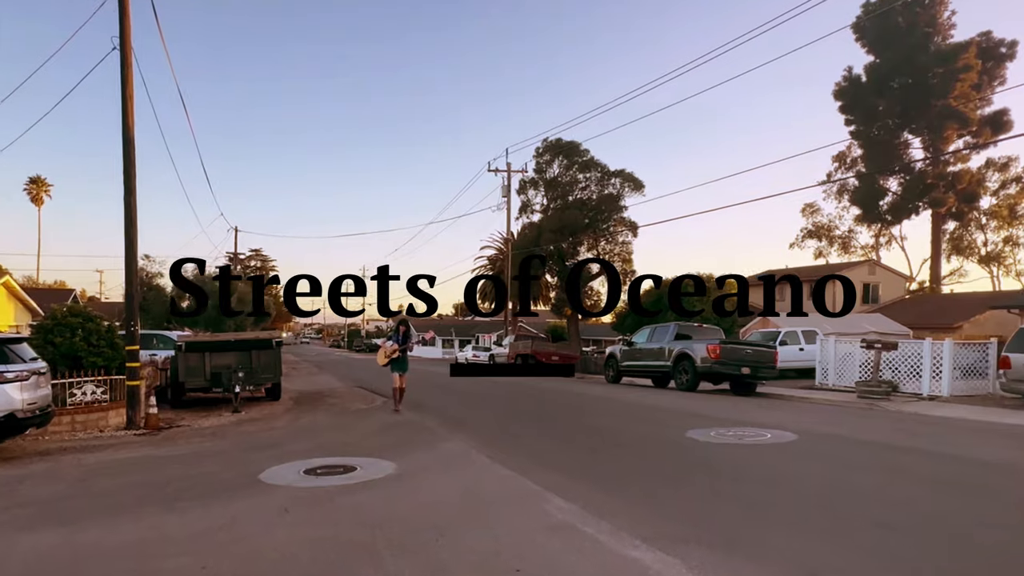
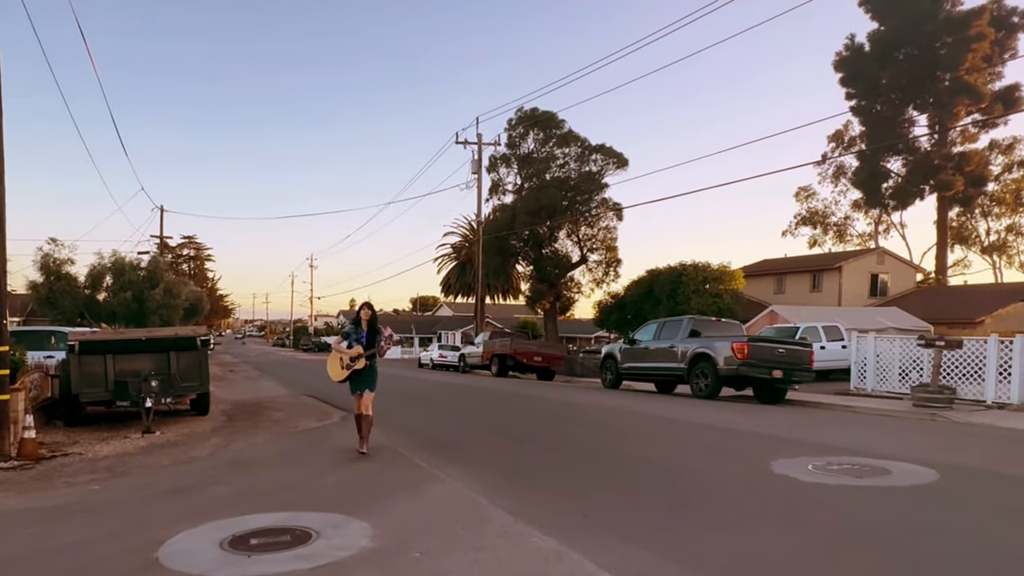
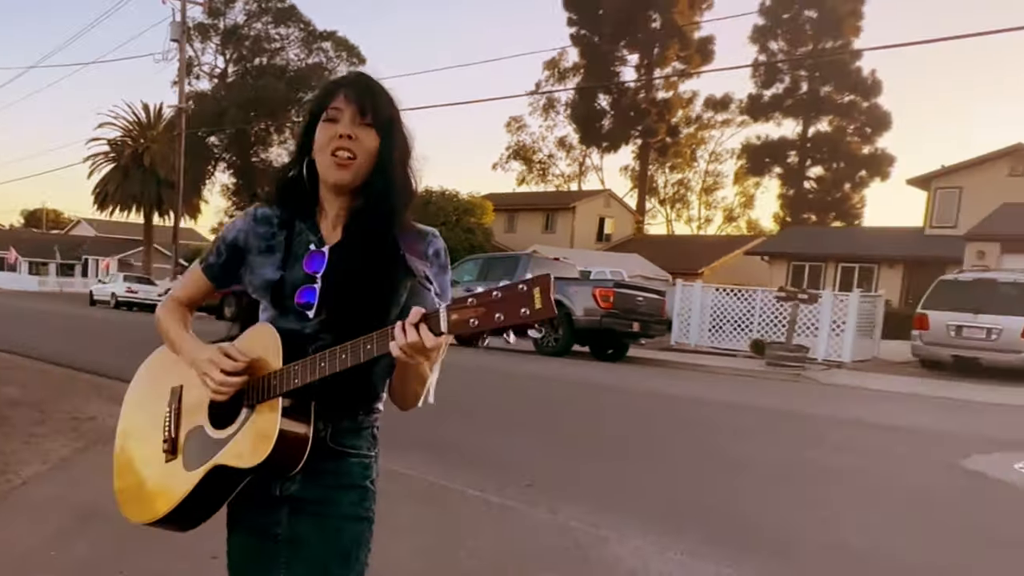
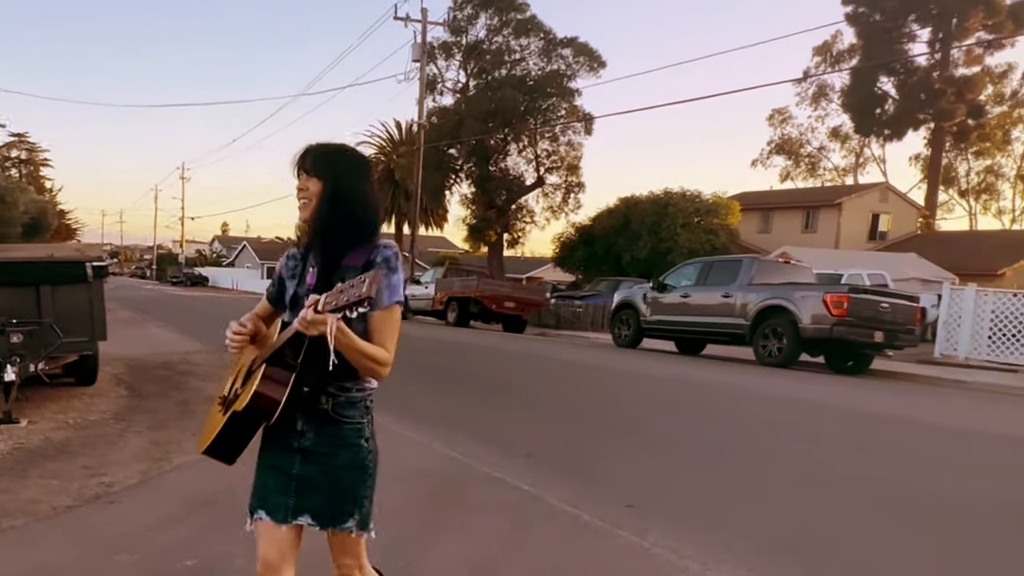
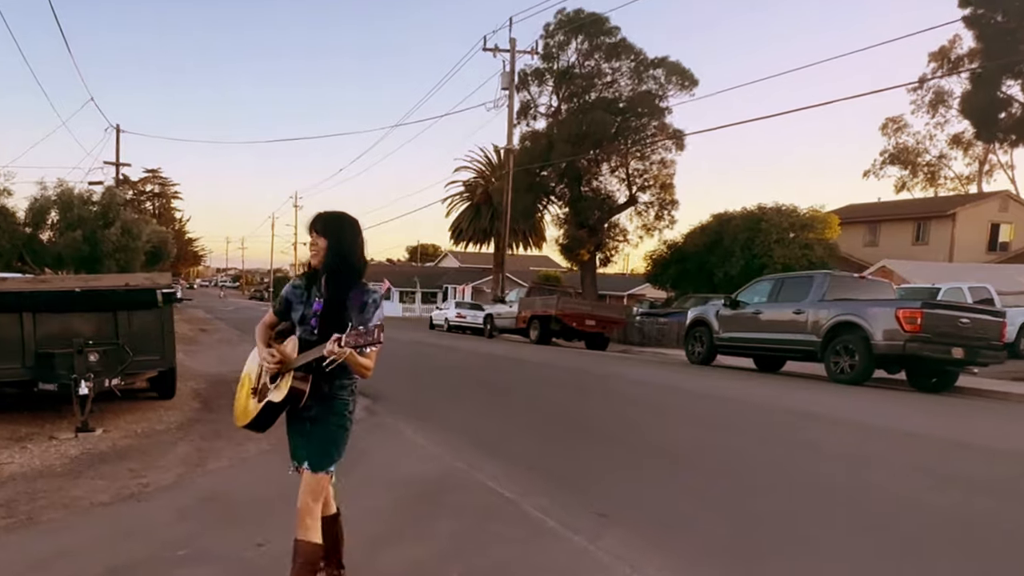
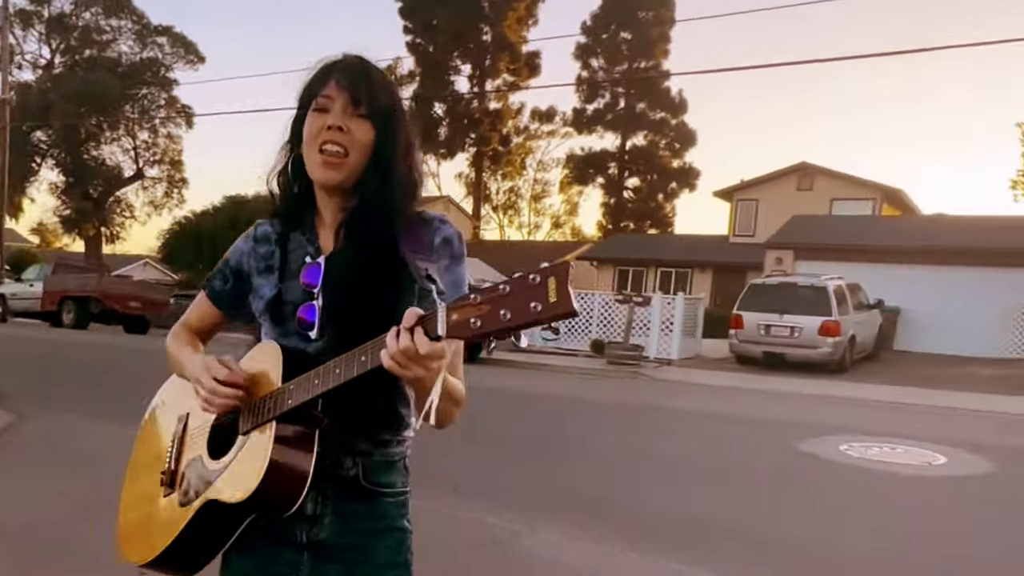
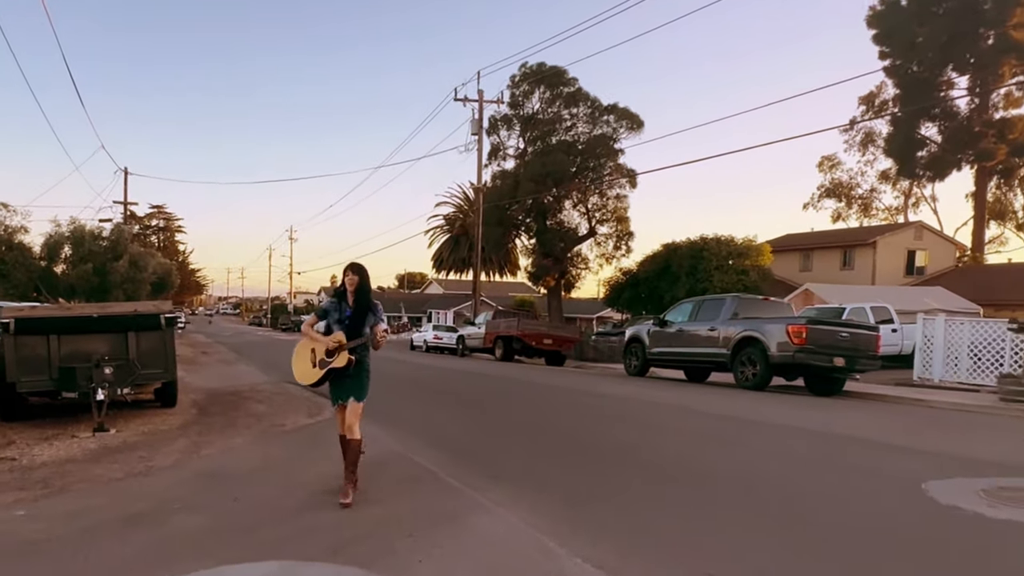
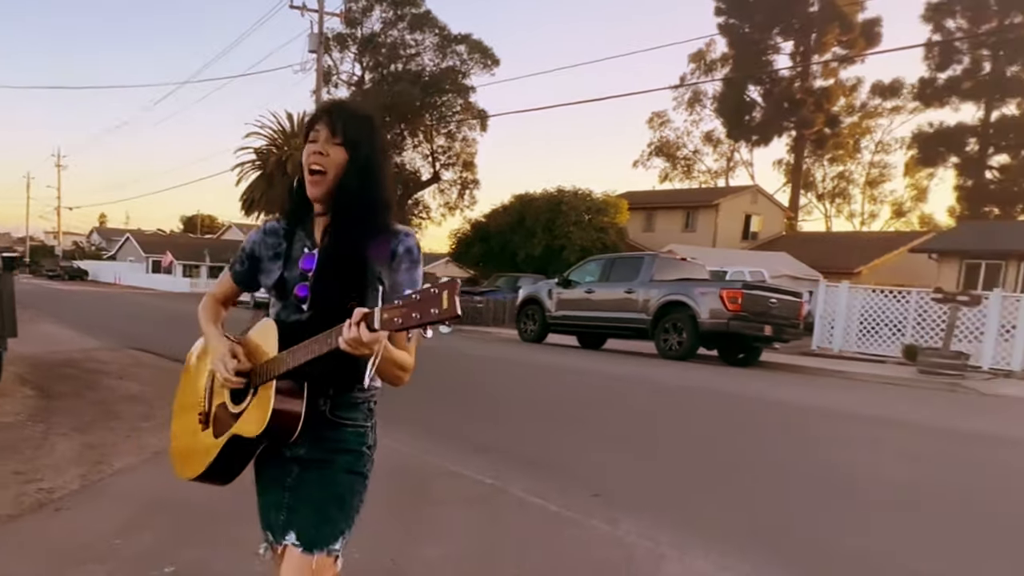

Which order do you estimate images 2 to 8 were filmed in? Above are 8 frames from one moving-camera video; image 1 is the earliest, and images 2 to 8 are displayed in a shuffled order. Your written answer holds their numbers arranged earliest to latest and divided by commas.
2, 7, 5, 4, 8, 3, 6
